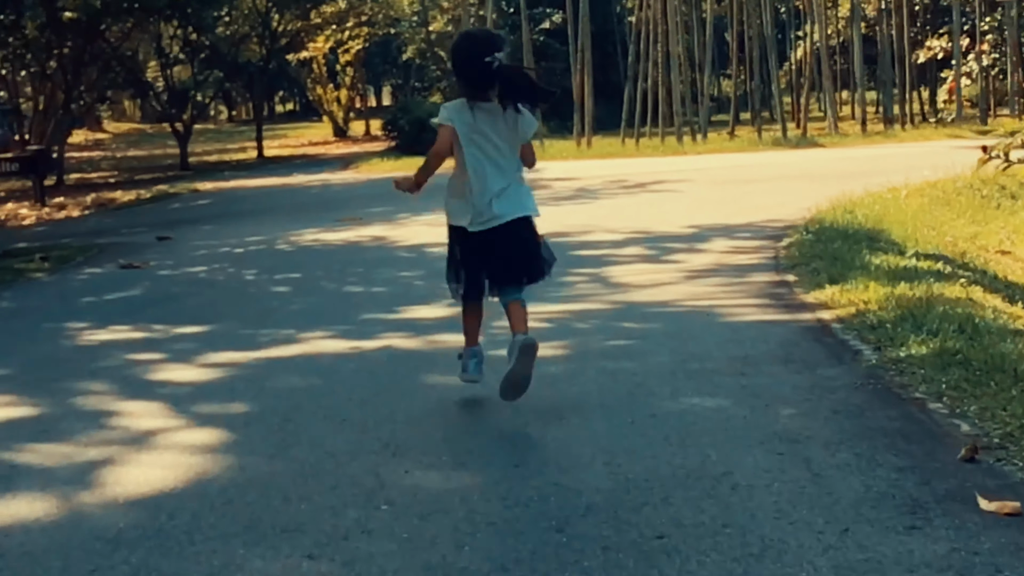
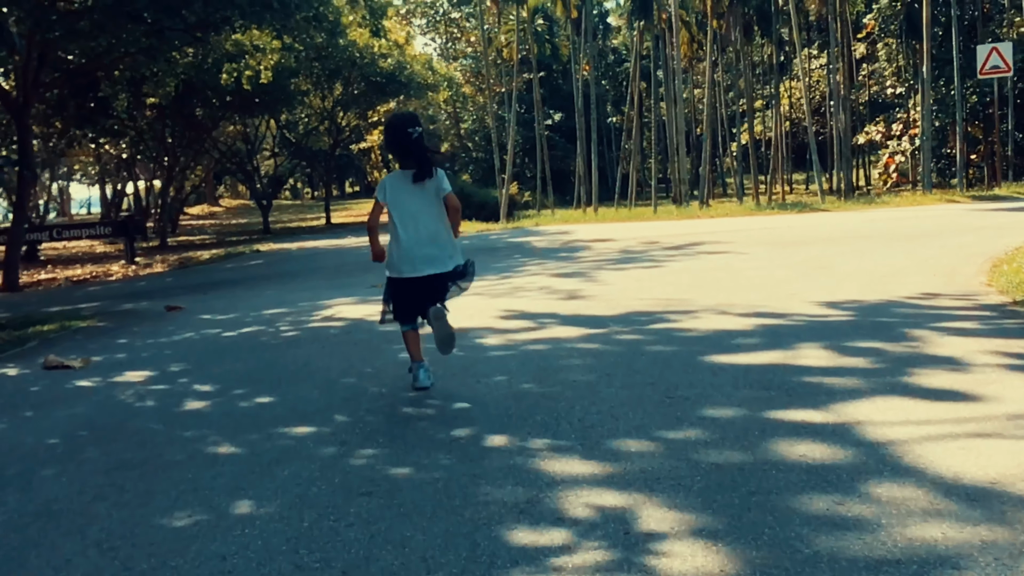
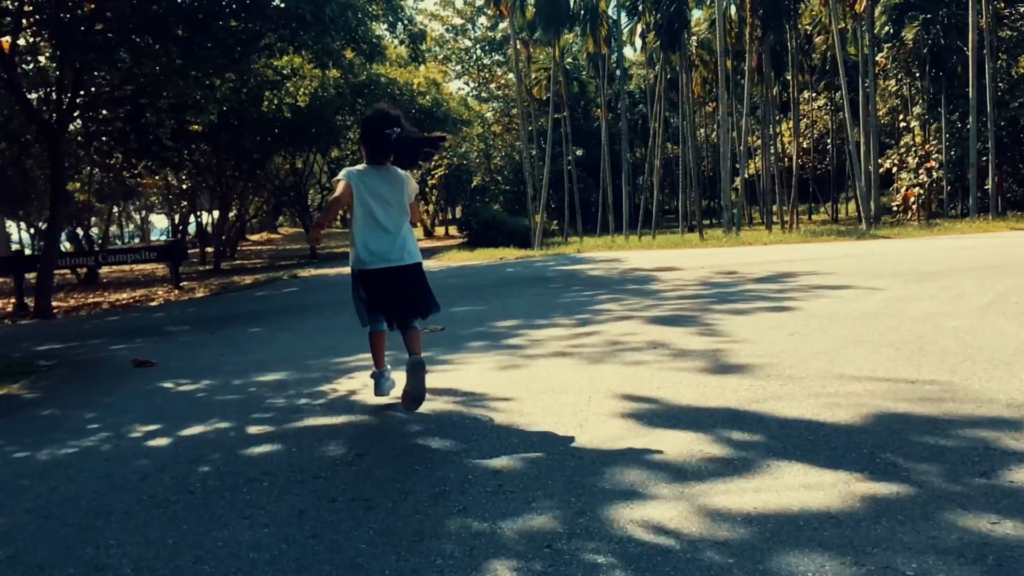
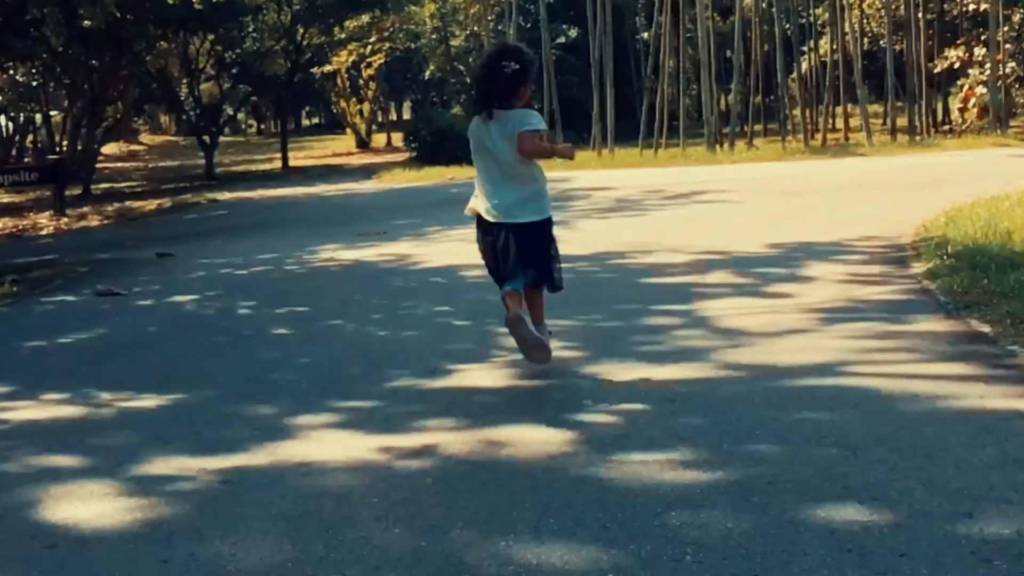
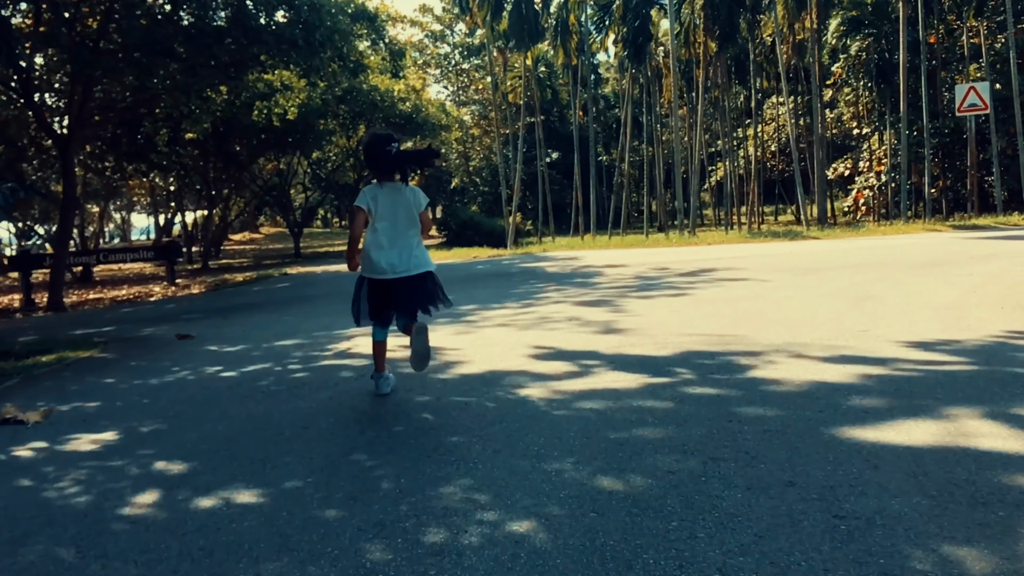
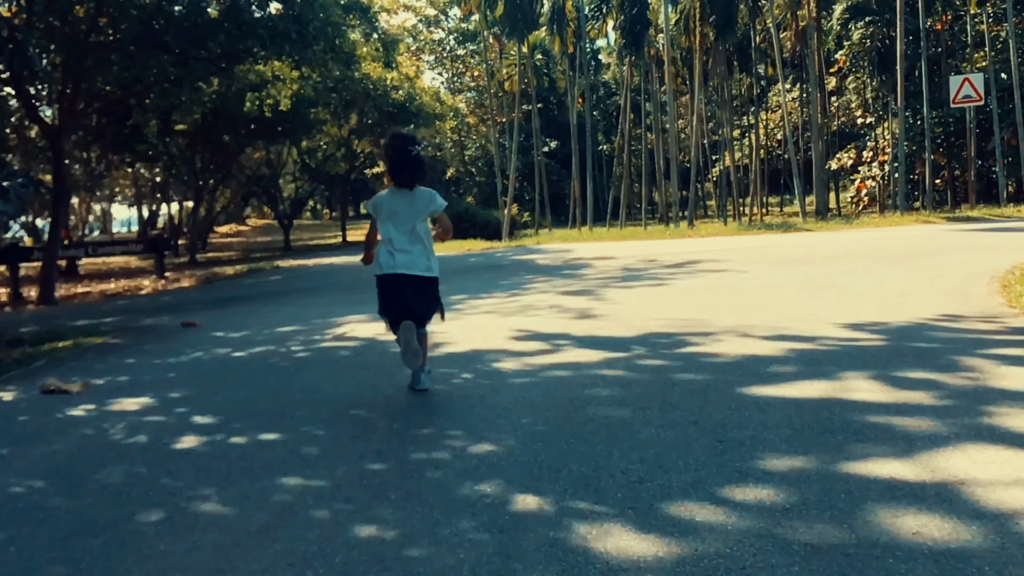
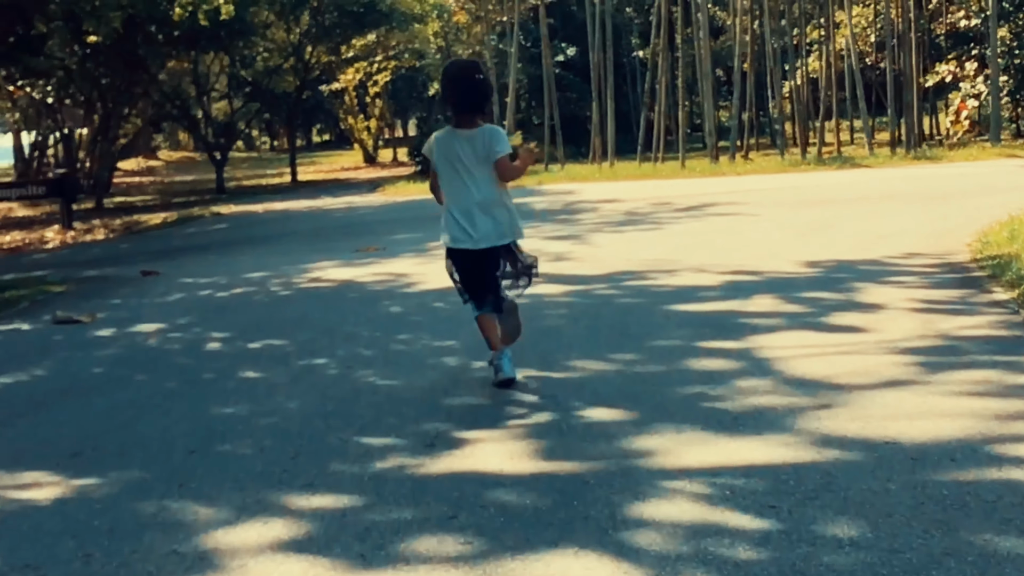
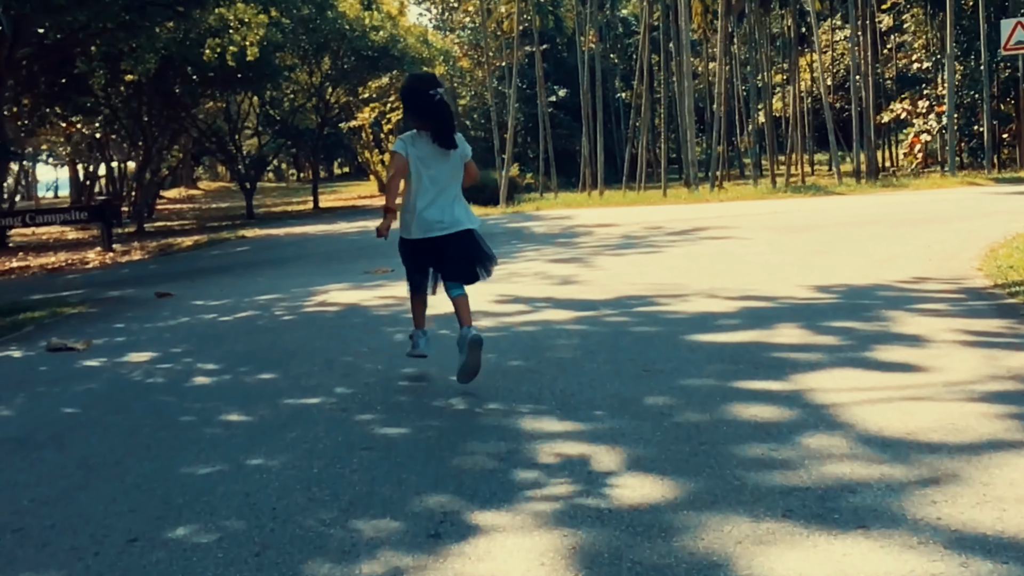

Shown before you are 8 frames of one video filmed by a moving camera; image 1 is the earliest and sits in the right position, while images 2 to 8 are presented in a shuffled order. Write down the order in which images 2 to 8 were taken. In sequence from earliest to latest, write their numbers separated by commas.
4, 7, 8, 2, 6, 5, 3
